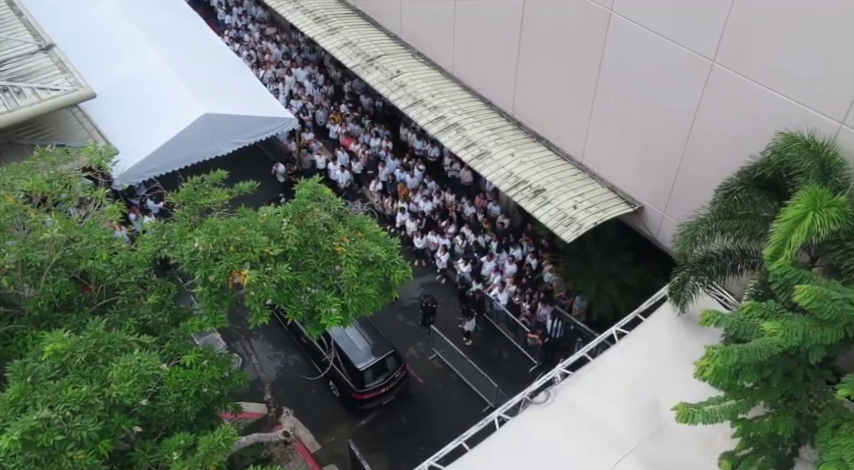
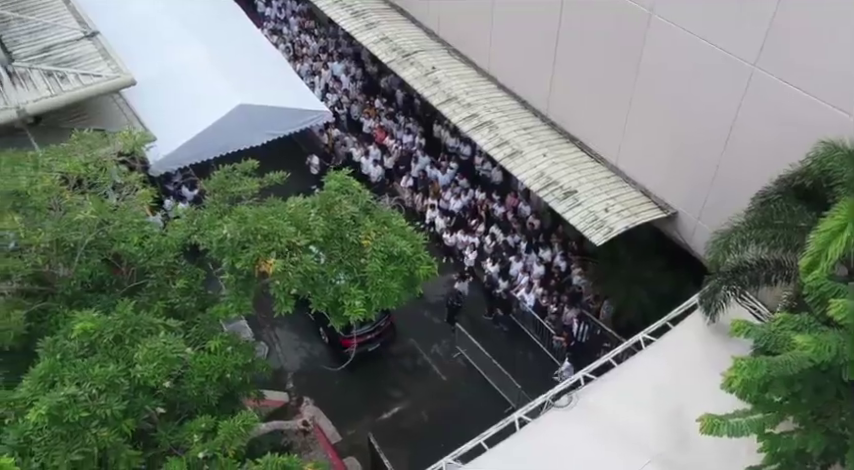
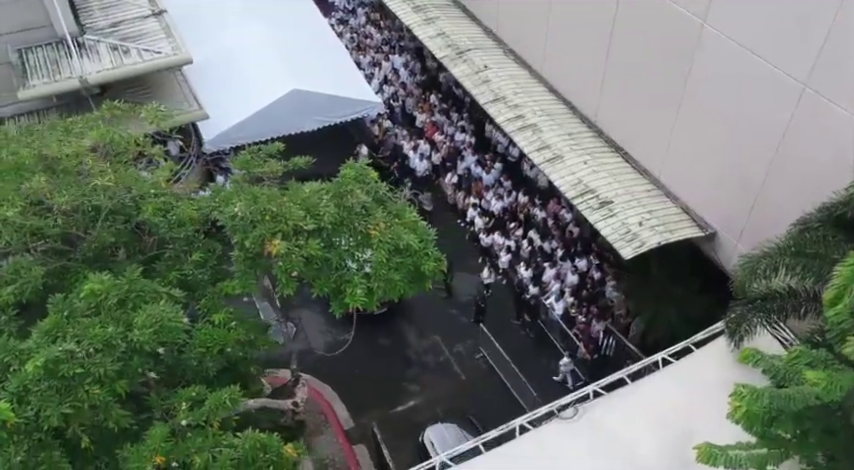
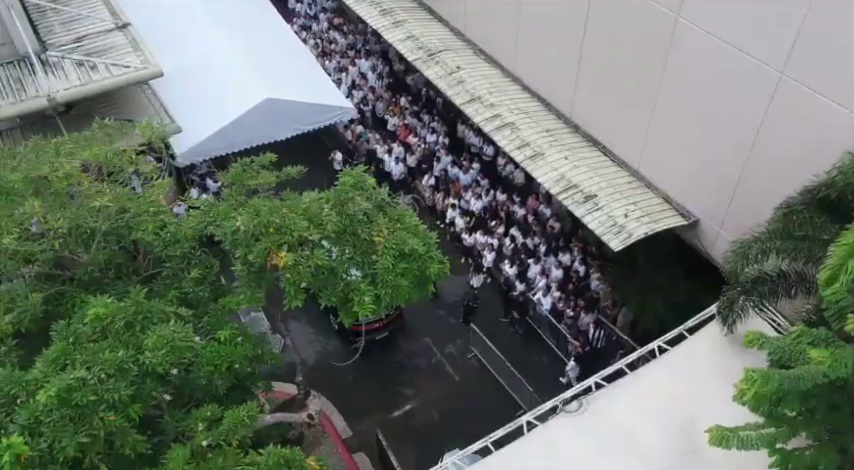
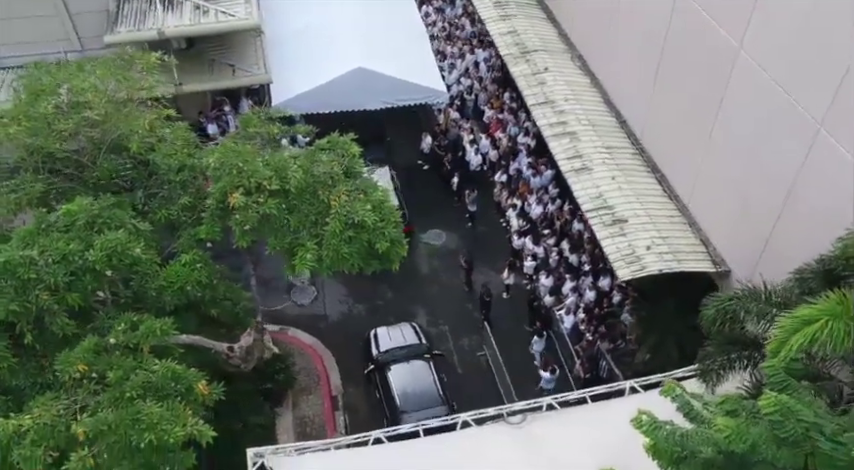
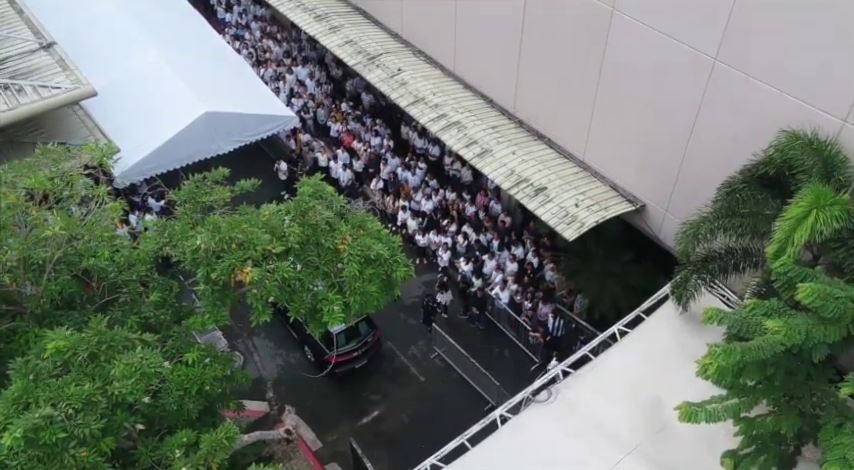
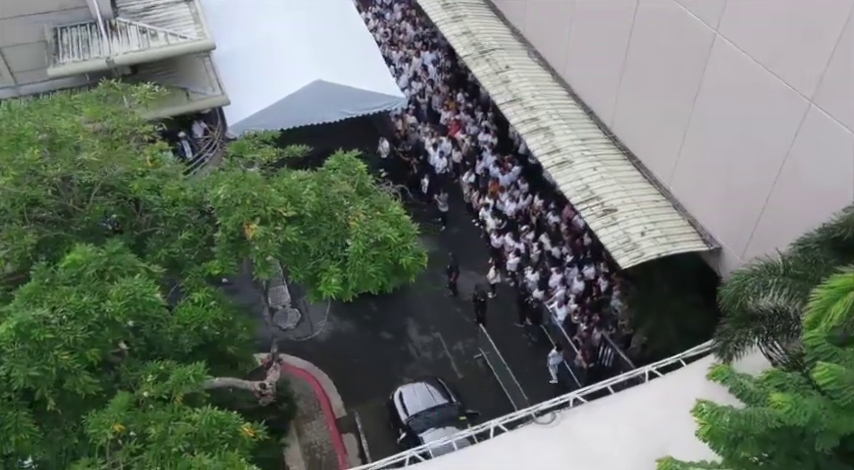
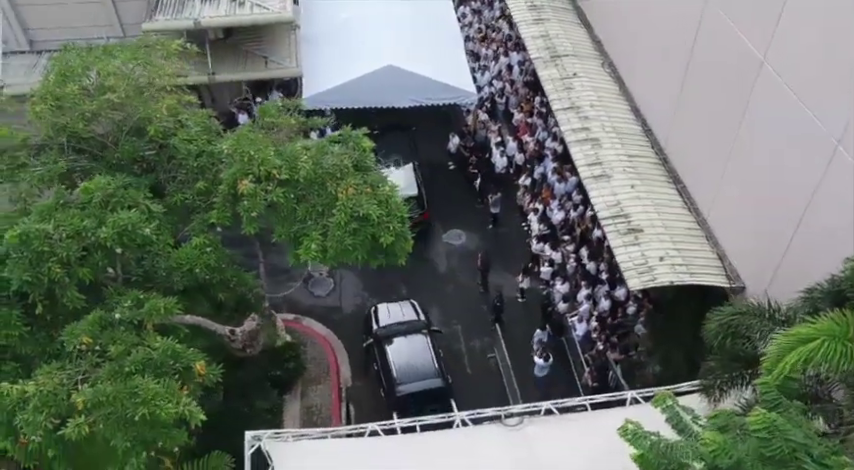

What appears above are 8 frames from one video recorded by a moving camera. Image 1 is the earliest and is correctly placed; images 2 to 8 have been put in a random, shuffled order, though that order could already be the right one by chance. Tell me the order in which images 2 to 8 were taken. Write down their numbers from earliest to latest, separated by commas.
6, 2, 4, 3, 7, 5, 8
